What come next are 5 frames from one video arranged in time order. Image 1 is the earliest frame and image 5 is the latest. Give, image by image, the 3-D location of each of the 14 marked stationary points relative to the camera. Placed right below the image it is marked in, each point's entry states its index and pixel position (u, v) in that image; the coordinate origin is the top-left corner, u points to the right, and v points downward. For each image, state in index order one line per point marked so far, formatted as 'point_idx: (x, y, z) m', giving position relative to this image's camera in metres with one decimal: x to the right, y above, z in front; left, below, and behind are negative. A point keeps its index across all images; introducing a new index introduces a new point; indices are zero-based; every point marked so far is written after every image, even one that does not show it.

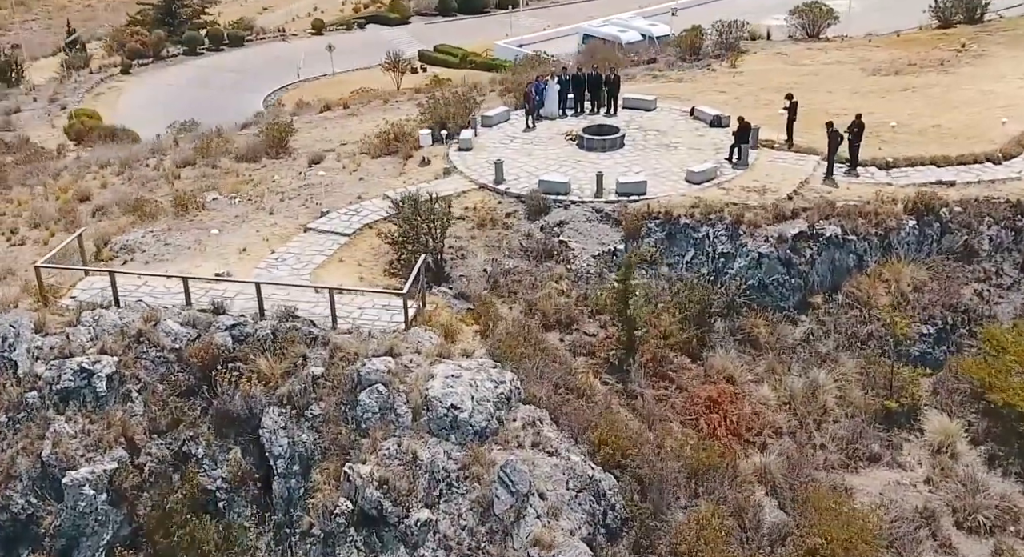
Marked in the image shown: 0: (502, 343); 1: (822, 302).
0: (-0.4, -1.0, +13.5) m
1: (+6.0, -0.4, +16.1) m
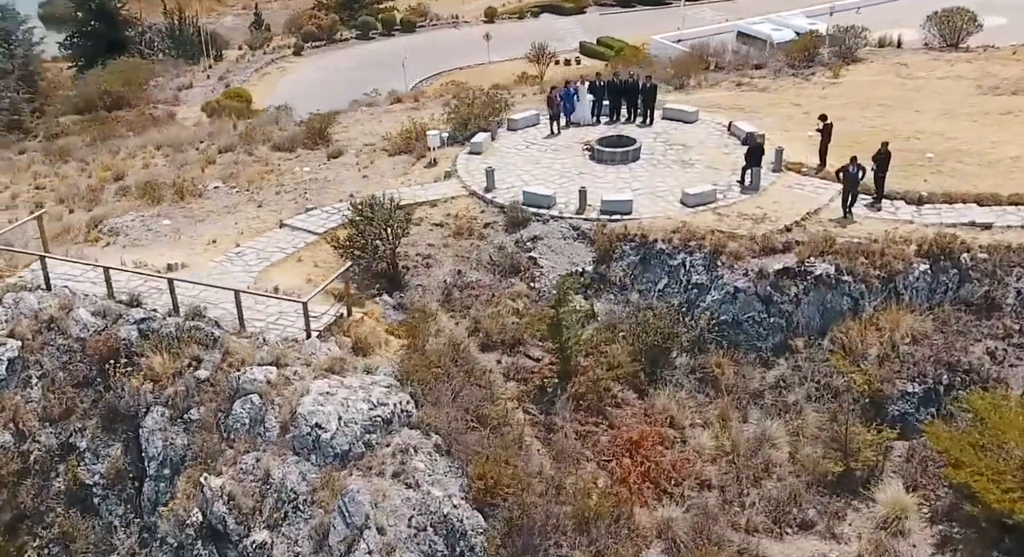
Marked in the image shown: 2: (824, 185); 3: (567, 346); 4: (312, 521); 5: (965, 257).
0: (-1.6, -1.3, +13.1) m
1: (+5.1, -1.1, +14.7) m
2: (+6.6, +2.0, +18.0) m
3: (+0.9, -1.1, +14.1) m
4: (-2.3, -2.8, +10.0) m
5: (+8.0, +0.4, +14.9) m
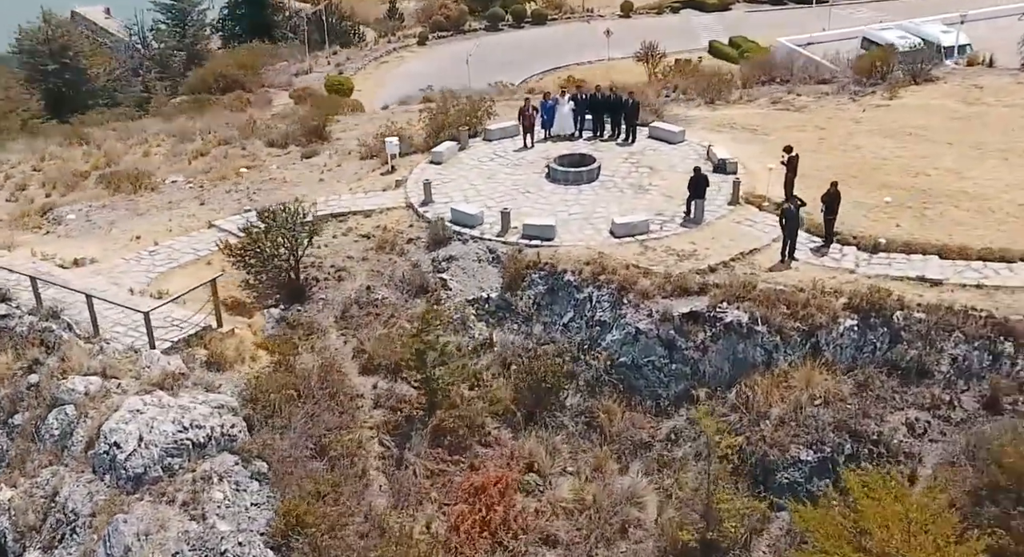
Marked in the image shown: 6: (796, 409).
0: (-3.7, -1.5, +12.8) m
1: (+3.1, -1.9, +13.7) m
2: (+5.1, +1.2, +16.7) m
3: (-1.1, -1.6, +13.5) m
4: (-4.9, -3.0, +9.8) m
5: (+6.1, -0.6, +13.5) m
6: (+4.4, -2.0, +13.0) m
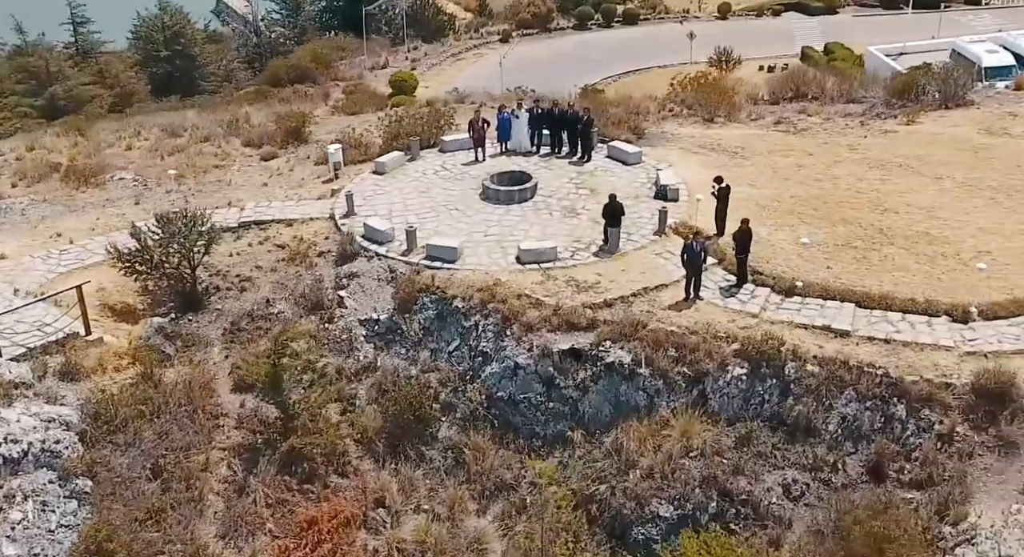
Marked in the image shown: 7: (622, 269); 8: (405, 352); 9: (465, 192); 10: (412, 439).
0: (-5.8, -1.7, +12.6) m
1: (+1.0, -2.5, +13.0) m
2: (+3.4, +0.5, +15.9) m
3: (-3.2, -1.9, +13.1) m
4: (-7.3, -3.1, +9.6) m
5: (+4.1, -1.3, +12.6) m
6: (+2.2, -2.6, +12.2) m
7: (+1.9, +0.2, +15.0) m
8: (-1.8, -1.2, +14.4) m
9: (-1.0, +1.9, +18.9) m
10: (-1.6, -2.4, +13.2) m
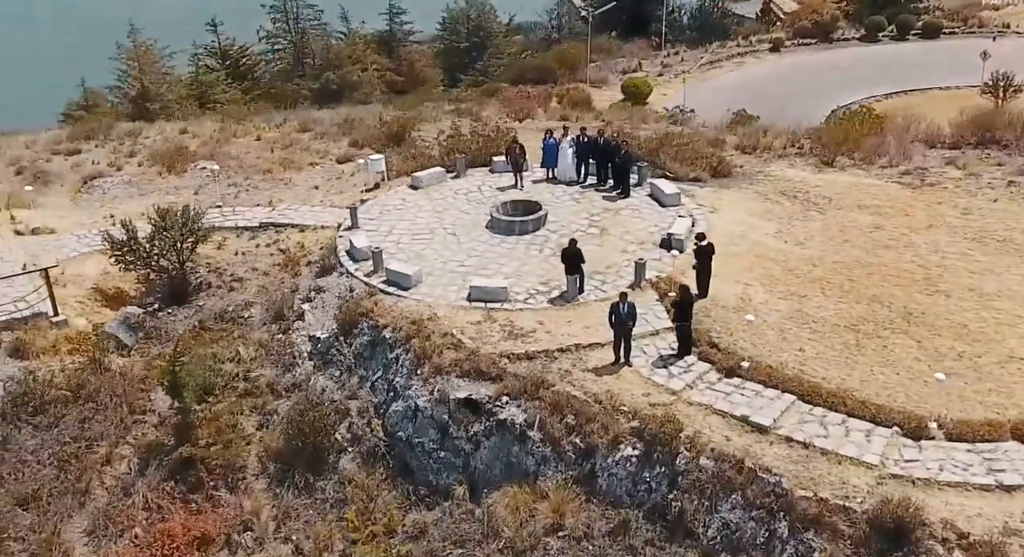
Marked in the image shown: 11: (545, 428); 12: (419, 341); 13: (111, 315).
0: (-7.3, -1.5, +13.7) m
1: (-0.7, -3.1, +12.4) m
2: (+2.7, -0.6, +14.6) m
3: (-4.7, -2.1, +13.6) m
4: (-9.6, -2.7, +11.1) m
5: (+2.3, -2.4, +11.3) m
6: (+0.2, -3.4, +11.4) m
7: (+0.9, -0.7, +14.2) m
8: (-3.0, -1.6, +14.5) m
9: (-0.8, +1.3, +18.6) m
10: (-3.2, -2.8, +13.2) m
11: (+0.5, -2.1, +12.1) m
12: (-1.5, -1.0, +13.6) m
13: (-7.3, -0.7, +15.6) m
